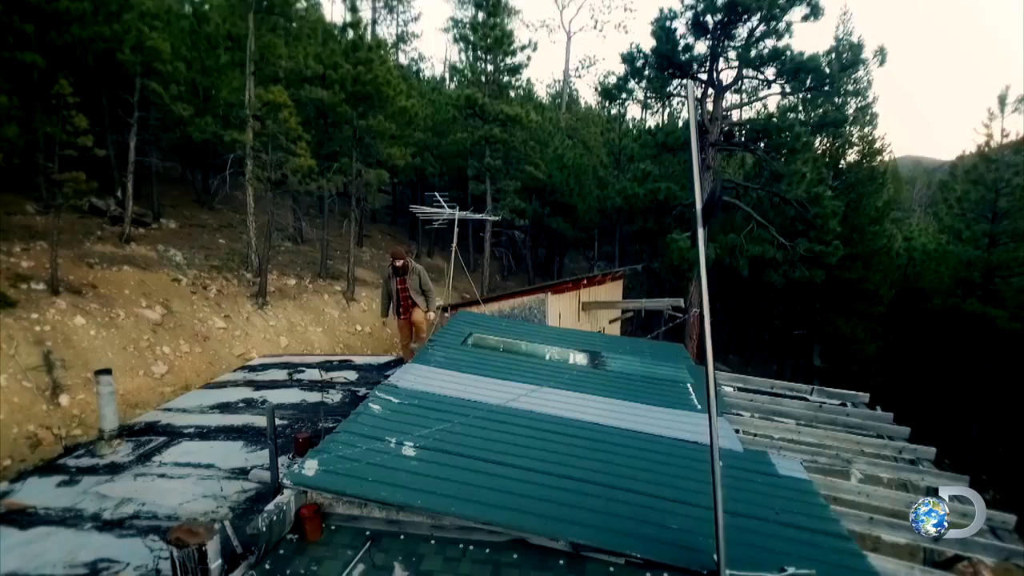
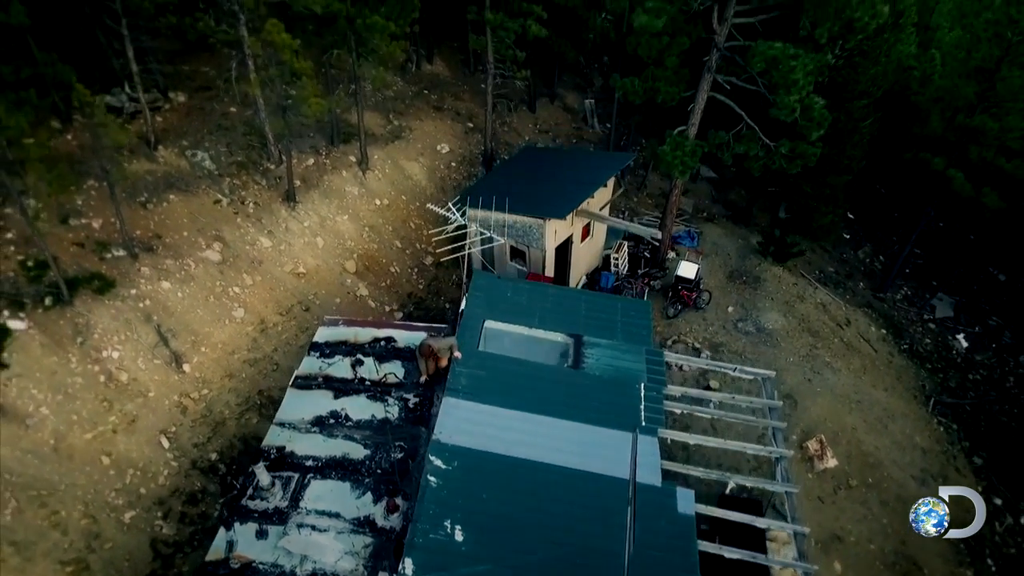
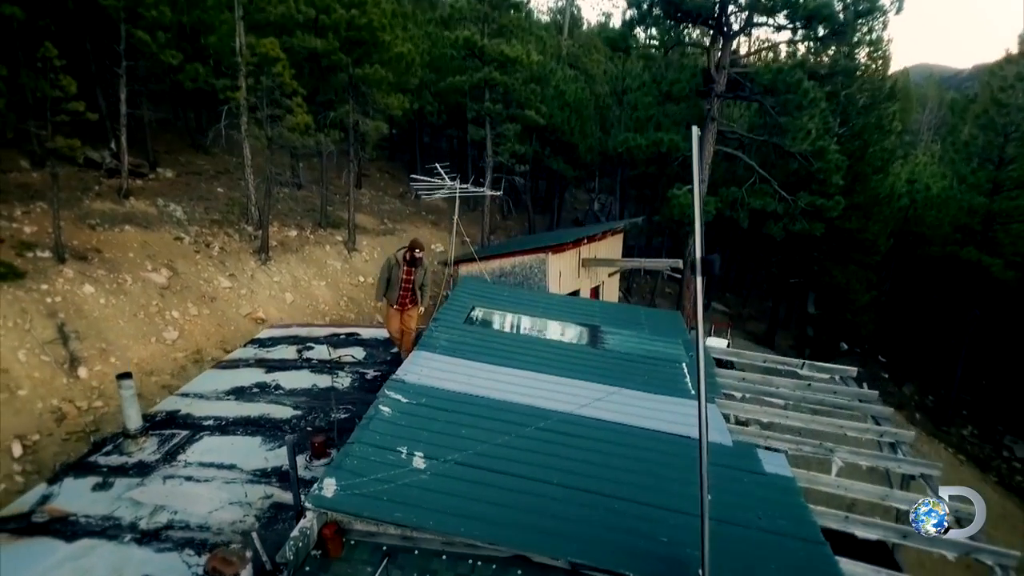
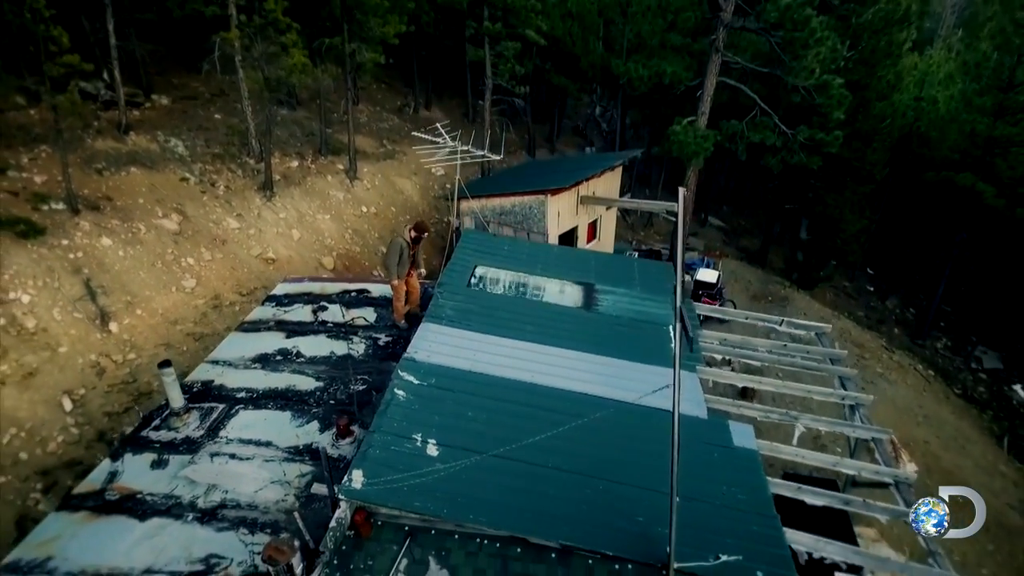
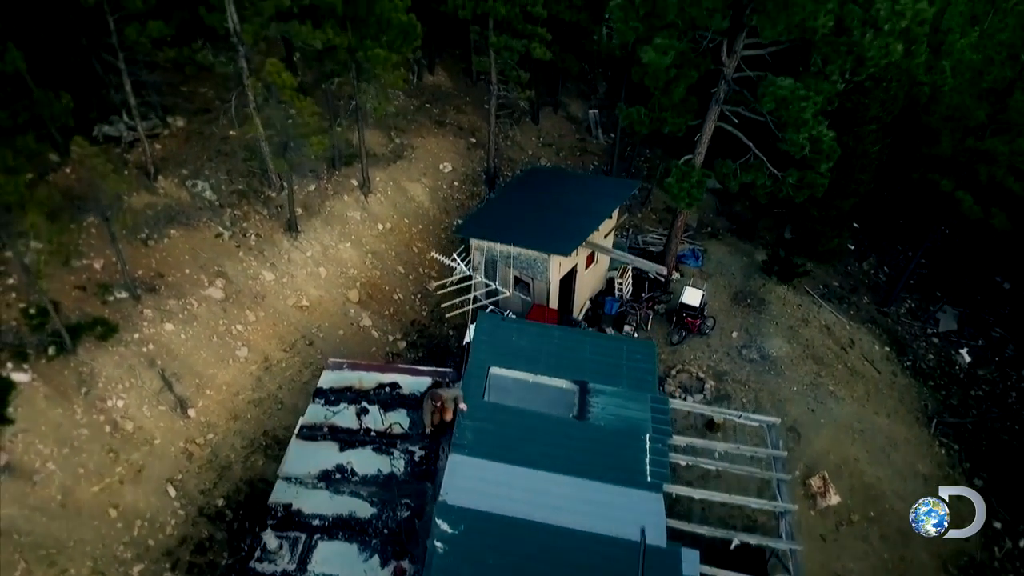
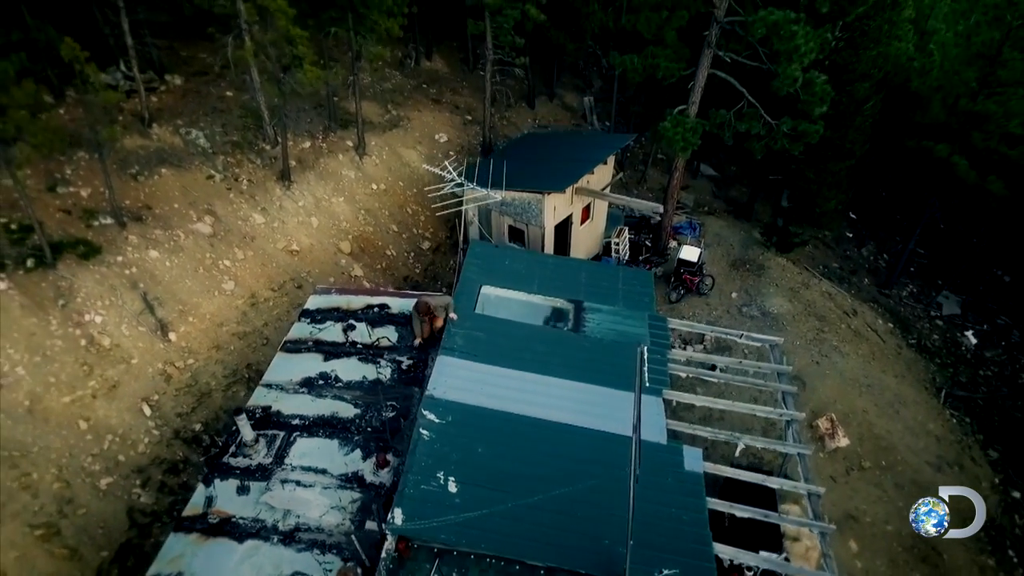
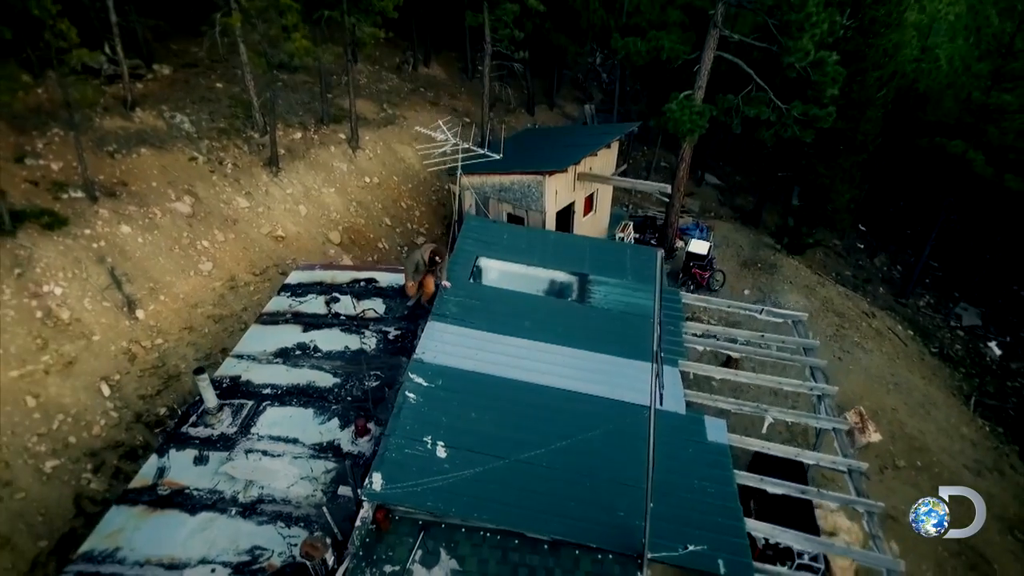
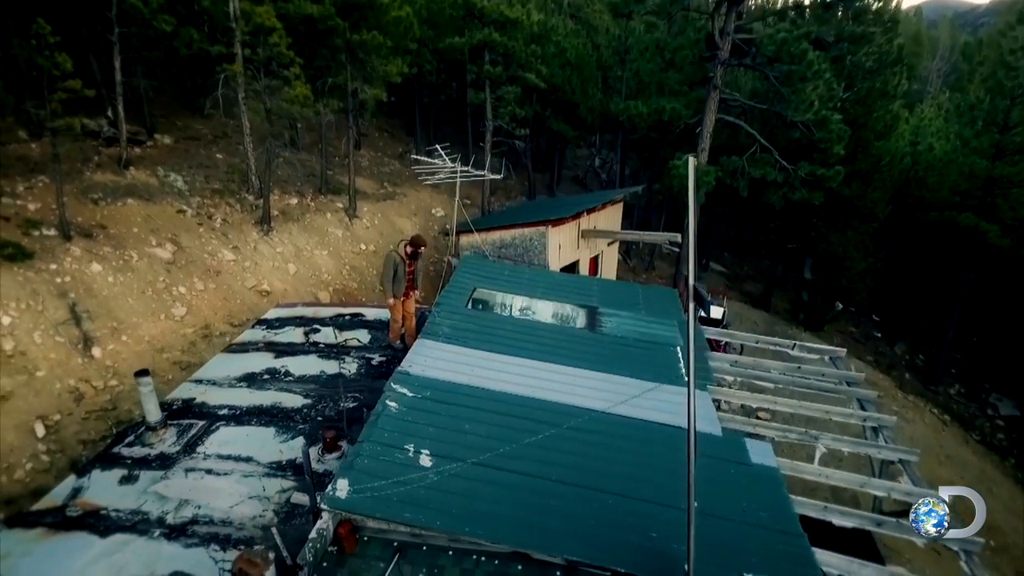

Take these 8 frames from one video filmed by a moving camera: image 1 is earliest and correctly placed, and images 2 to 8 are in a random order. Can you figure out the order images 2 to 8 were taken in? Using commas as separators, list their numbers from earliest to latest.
3, 8, 4, 7, 6, 2, 5
